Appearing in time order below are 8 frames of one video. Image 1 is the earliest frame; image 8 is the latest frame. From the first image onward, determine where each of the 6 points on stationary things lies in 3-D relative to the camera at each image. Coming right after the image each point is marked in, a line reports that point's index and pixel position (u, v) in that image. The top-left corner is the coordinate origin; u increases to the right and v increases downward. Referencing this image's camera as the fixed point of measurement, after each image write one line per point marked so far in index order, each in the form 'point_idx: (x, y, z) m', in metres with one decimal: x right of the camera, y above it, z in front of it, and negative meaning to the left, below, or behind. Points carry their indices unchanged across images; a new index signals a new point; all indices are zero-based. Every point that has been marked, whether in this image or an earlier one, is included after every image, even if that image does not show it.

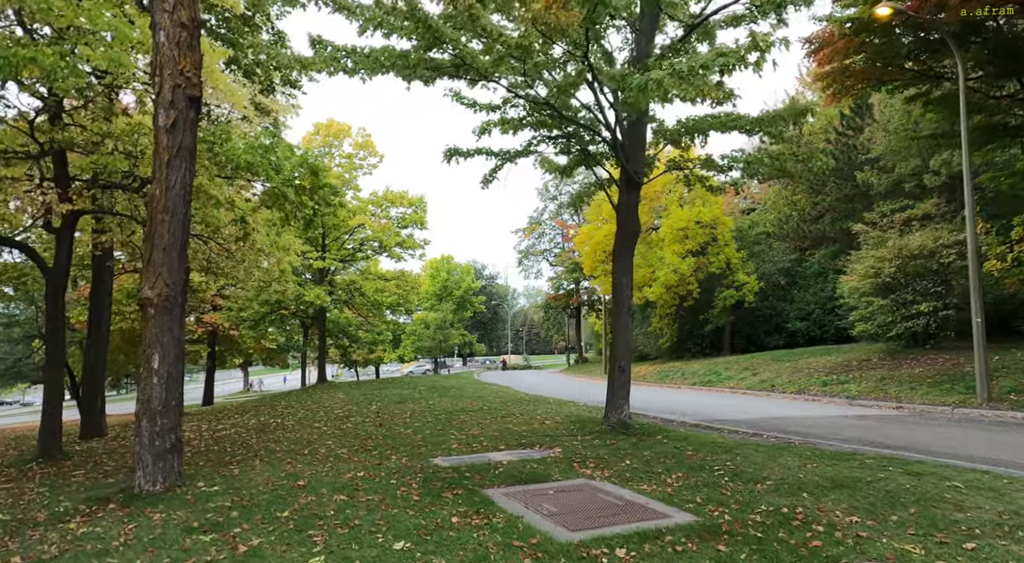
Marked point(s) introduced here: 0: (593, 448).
0: (+1.1, -2.3, +9.0) m
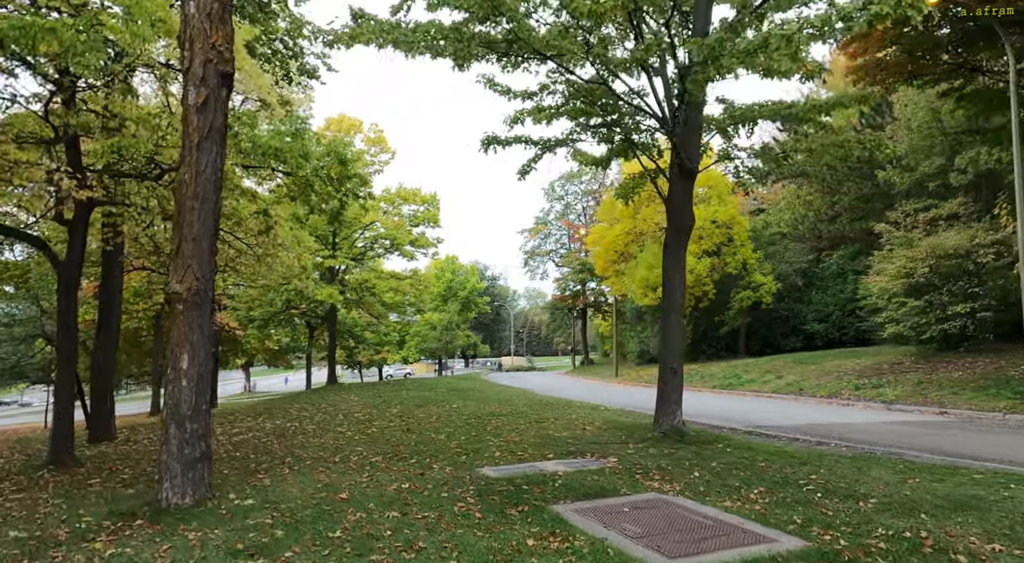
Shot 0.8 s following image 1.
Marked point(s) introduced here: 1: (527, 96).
0: (+1.8, -2.3, +8.3) m
1: (+0.3, +3.5, +12.2) m
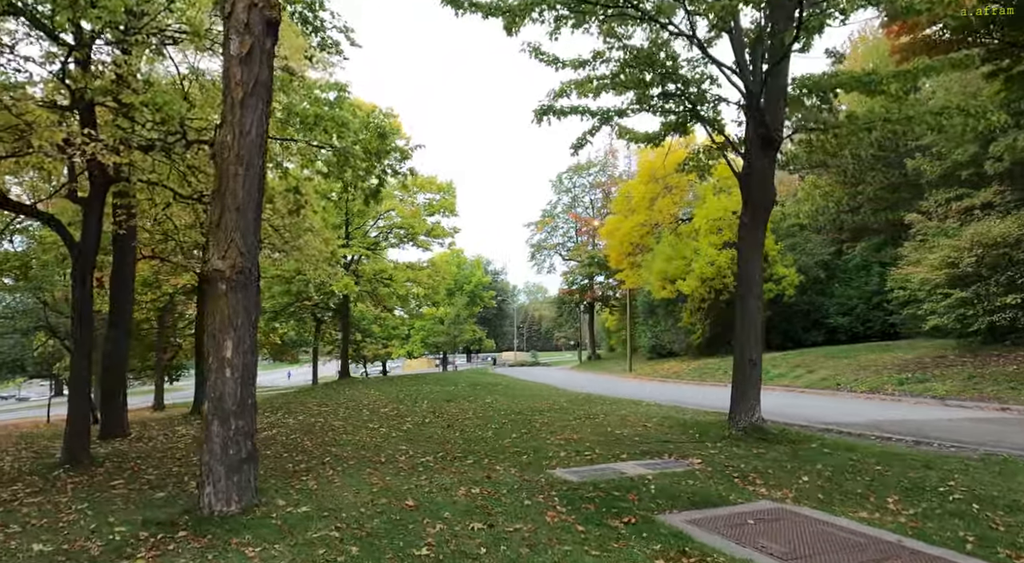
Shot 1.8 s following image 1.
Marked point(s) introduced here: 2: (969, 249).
0: (+2.6, -2.0, +7.5) m
1: (+1.1, +3.7, +11.3) m
2: (+13.6, +1.0, +19.5) m
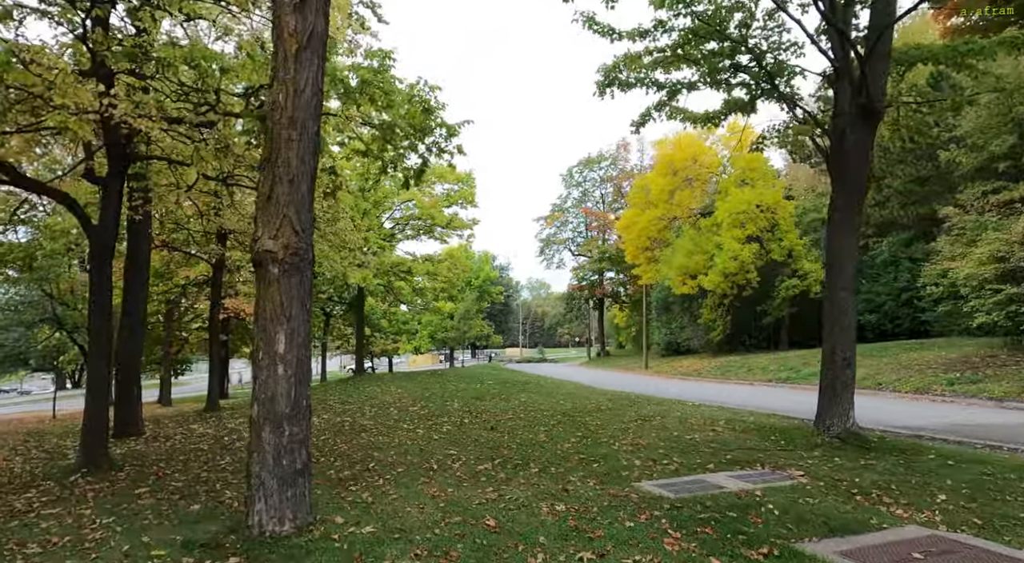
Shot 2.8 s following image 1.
0: (+3.4, -1.9, +6.6) m
1: (+2.0, +3.9, +10.4) m
2: (+14.5, +1.1, +18.6) m
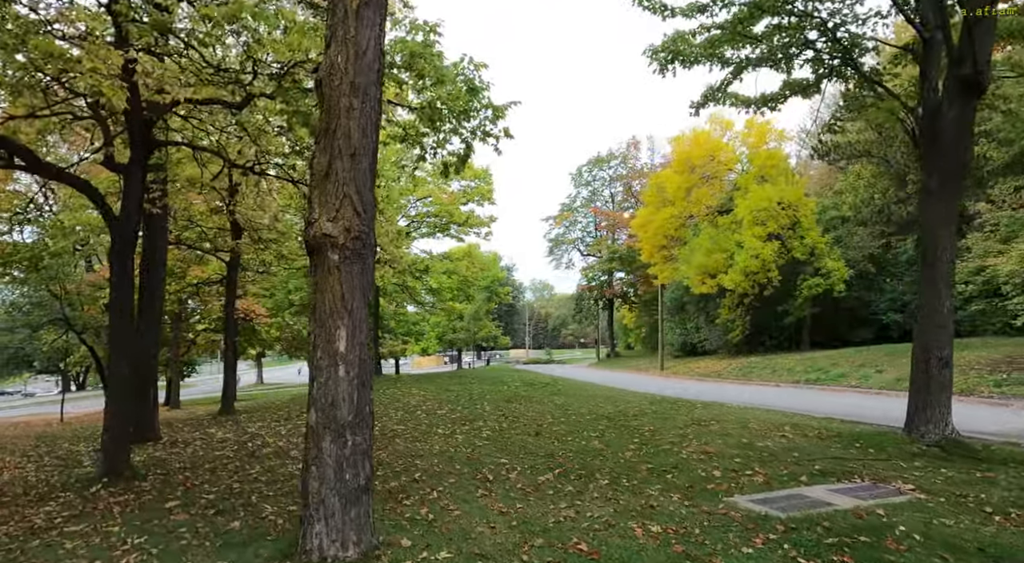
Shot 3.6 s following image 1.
0: (+4.1, -1.8, +5.9) m
1: (+2.7, +4.0, +9.7) m
2: (+15.2, +1.2, +17.8) m
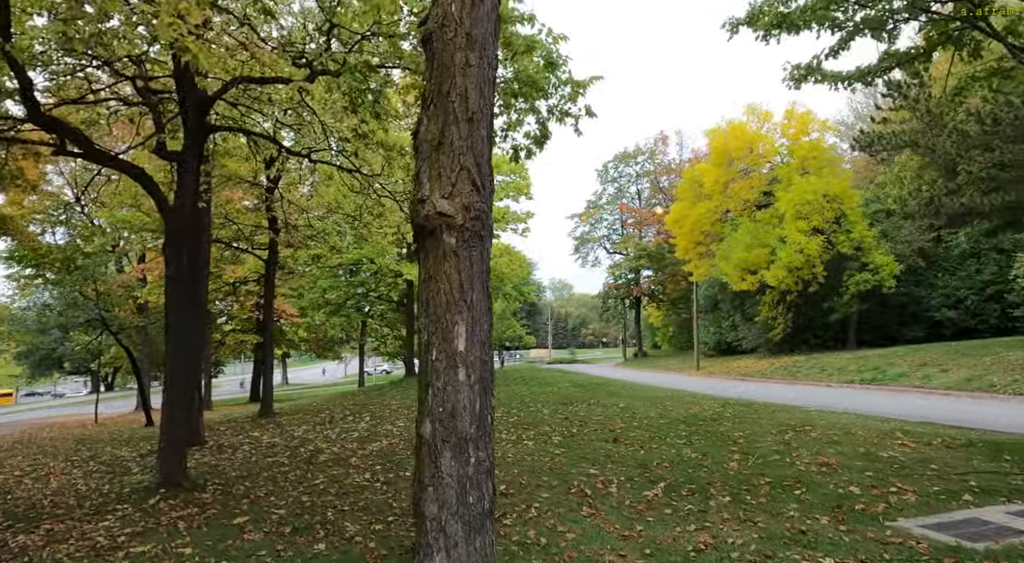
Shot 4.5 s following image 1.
0: (+5.0, -1.7, +5.0) m
1: (+3.7, +4.1, +8.8) m
2: (+16.5, +1.4, +16.6) m
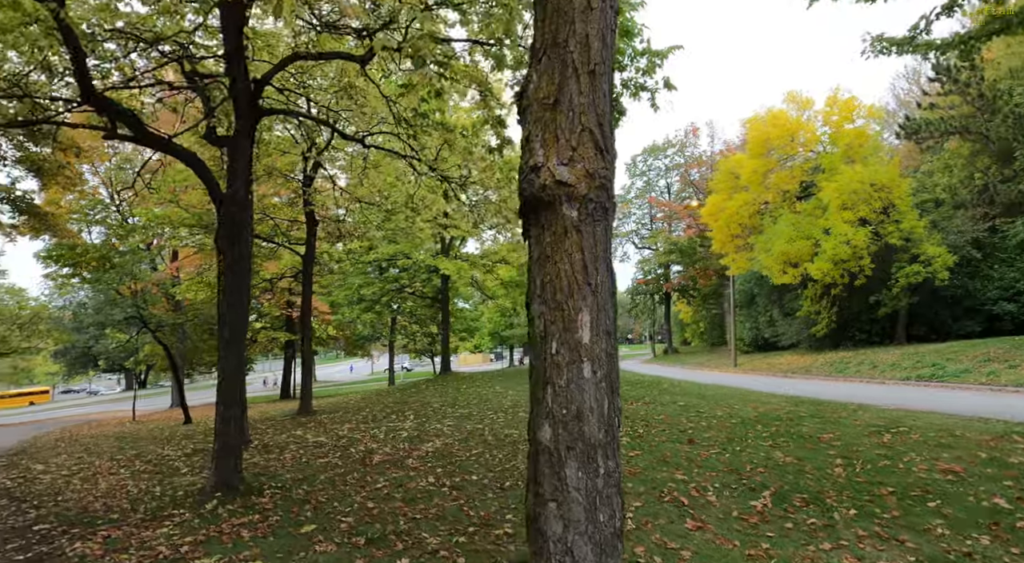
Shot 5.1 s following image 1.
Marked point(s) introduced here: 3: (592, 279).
0: (+5.8, -1.6, +4.3) m
1: (+4.5, +4.2, +8.1) m
2: (+17.6, +1.6, +15.4) m
3: (+0.4, 0.0, +3.4) m
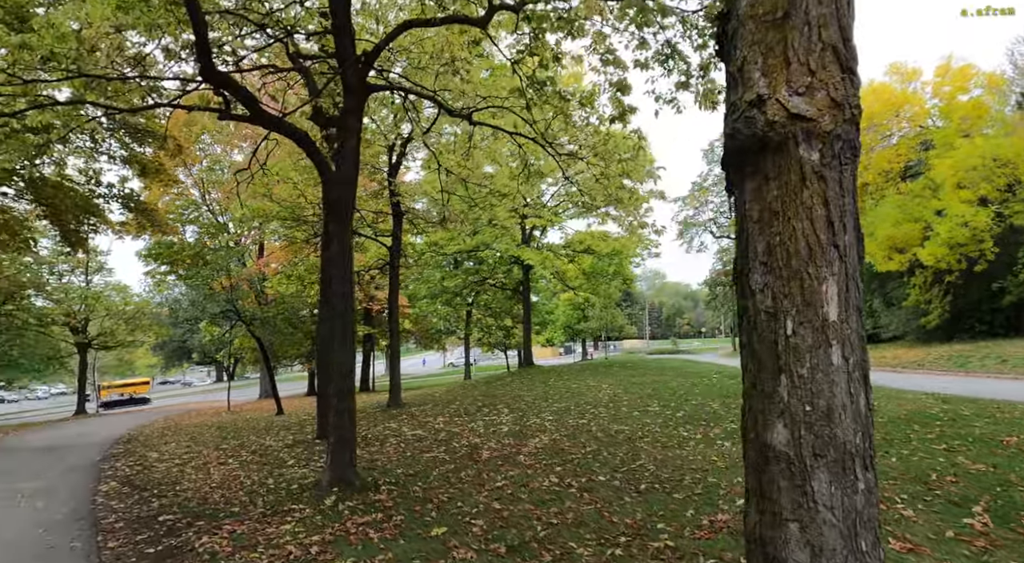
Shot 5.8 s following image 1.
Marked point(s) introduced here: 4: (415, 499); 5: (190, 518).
0: (+6.8, -1.3, +2.9) m
1: (+5.8, +4.5, +6.8) m
2: (+19.6, +2.1, +12.8) m
3: (+1.3, +0.2, +2.6) m
4: (-0.9, -2.1, +6.2) m
5: (-3.0, -2.2, +6.1) m
